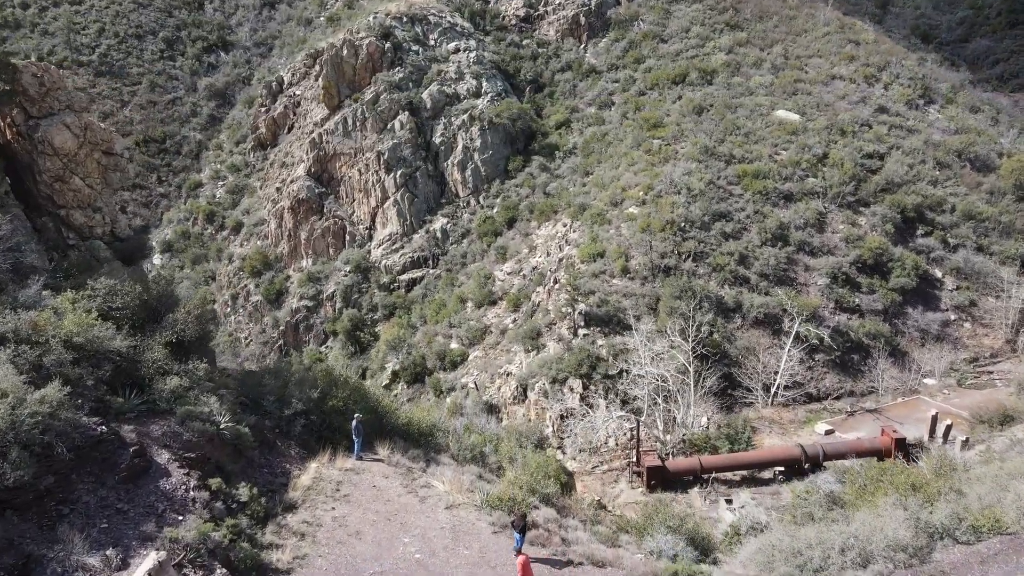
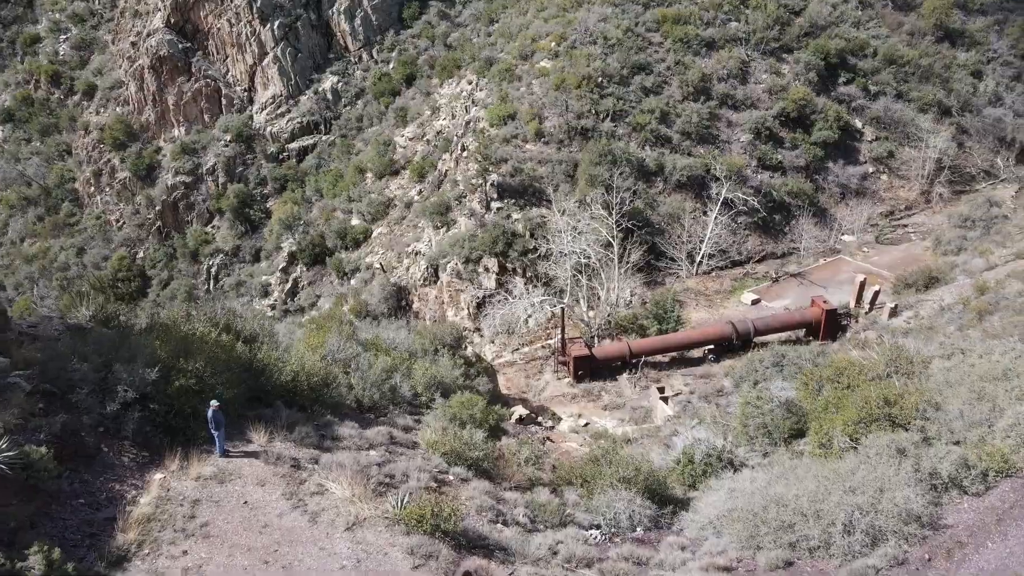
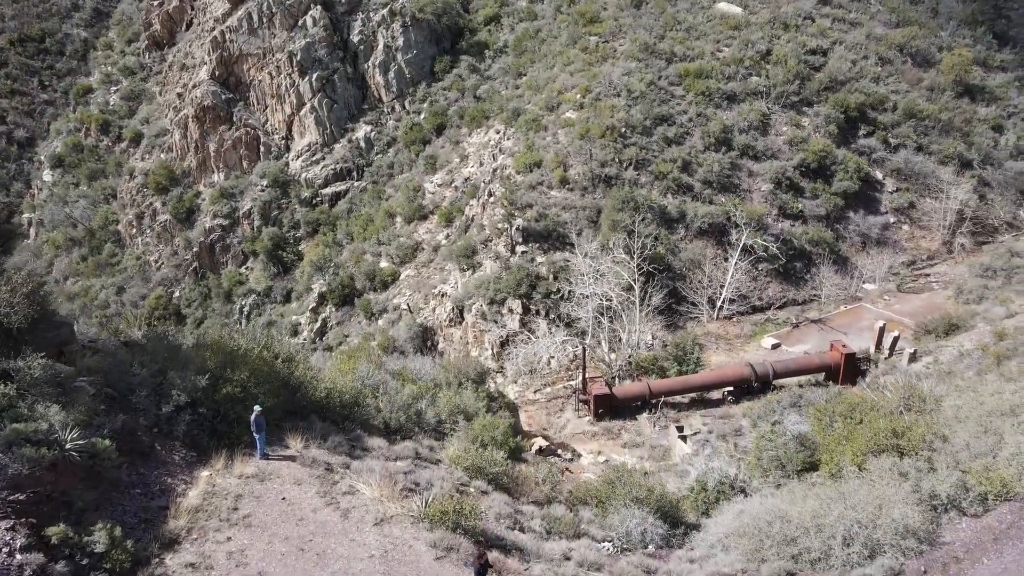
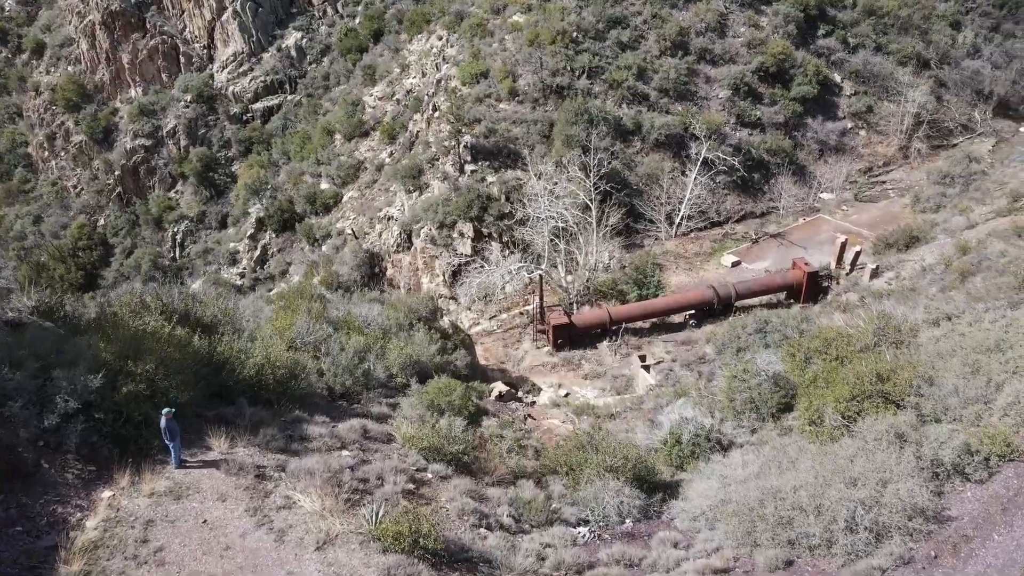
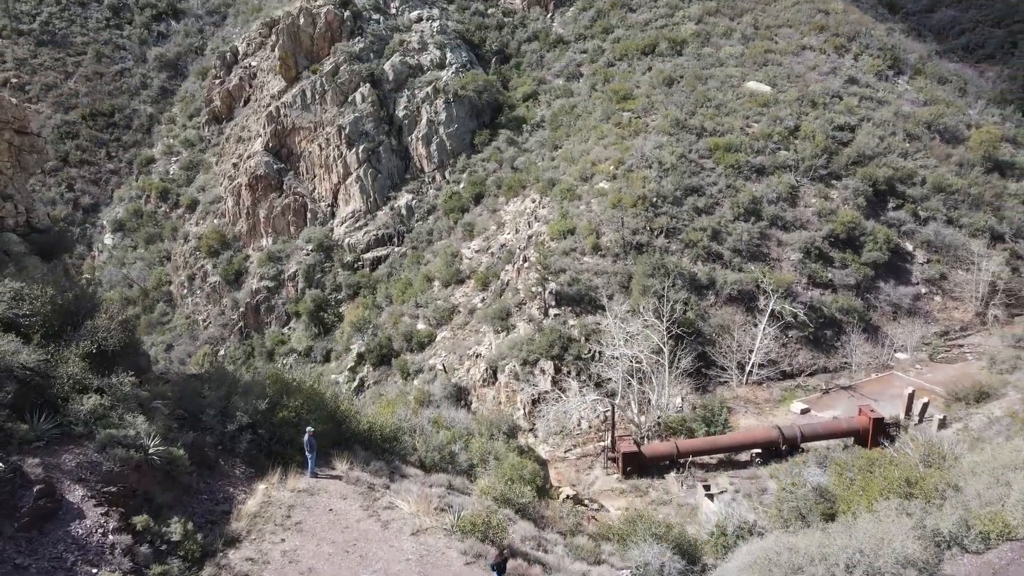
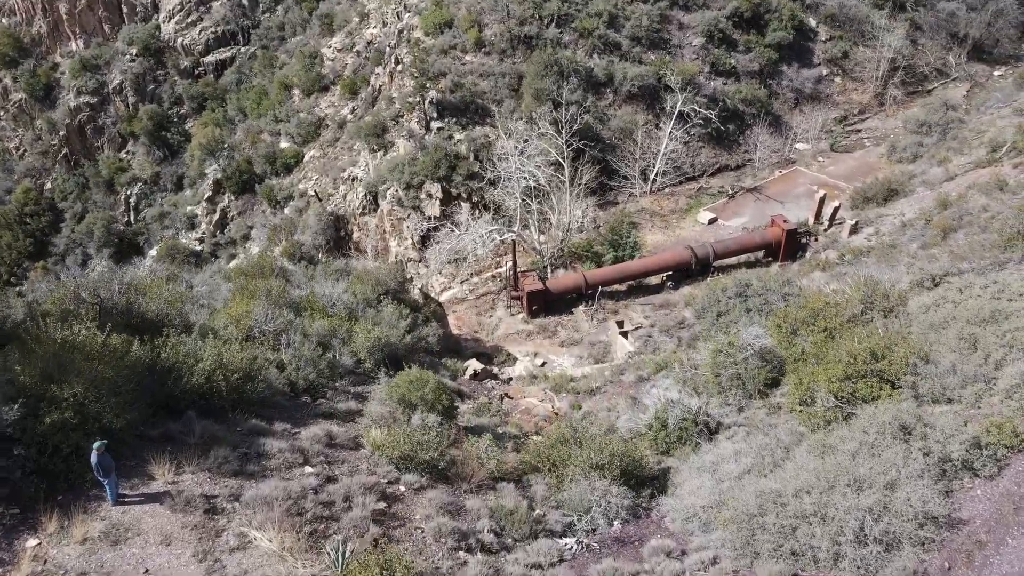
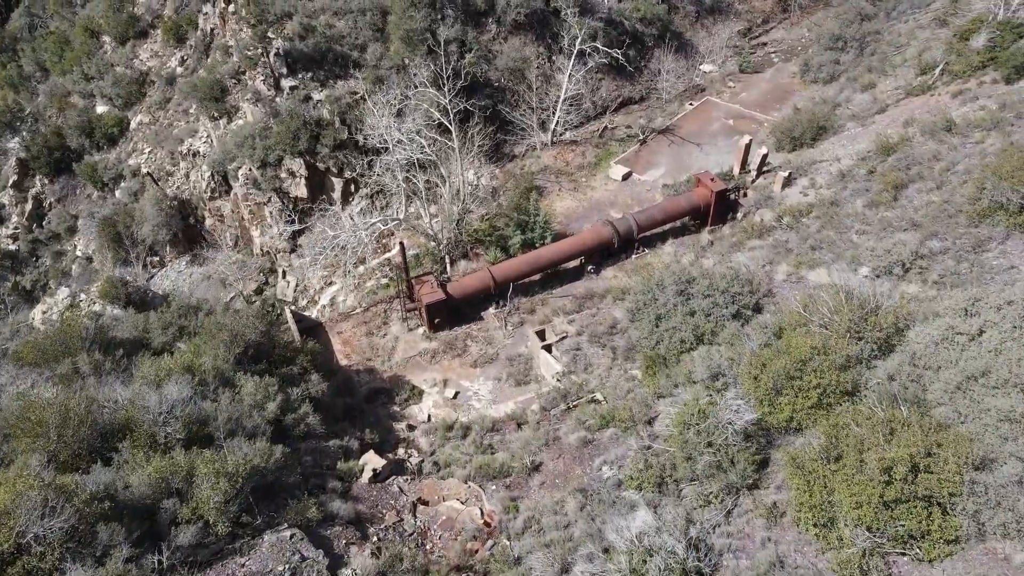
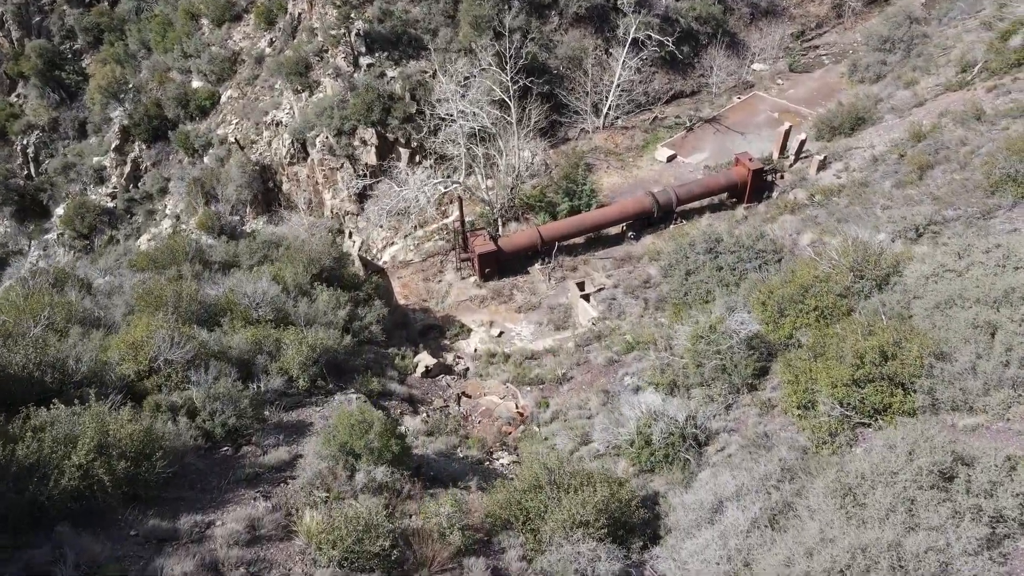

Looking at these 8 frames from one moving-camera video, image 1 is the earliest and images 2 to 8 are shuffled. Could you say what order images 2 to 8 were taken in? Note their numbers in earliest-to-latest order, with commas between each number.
5, 3, 2, 4, 6, 8, 7
